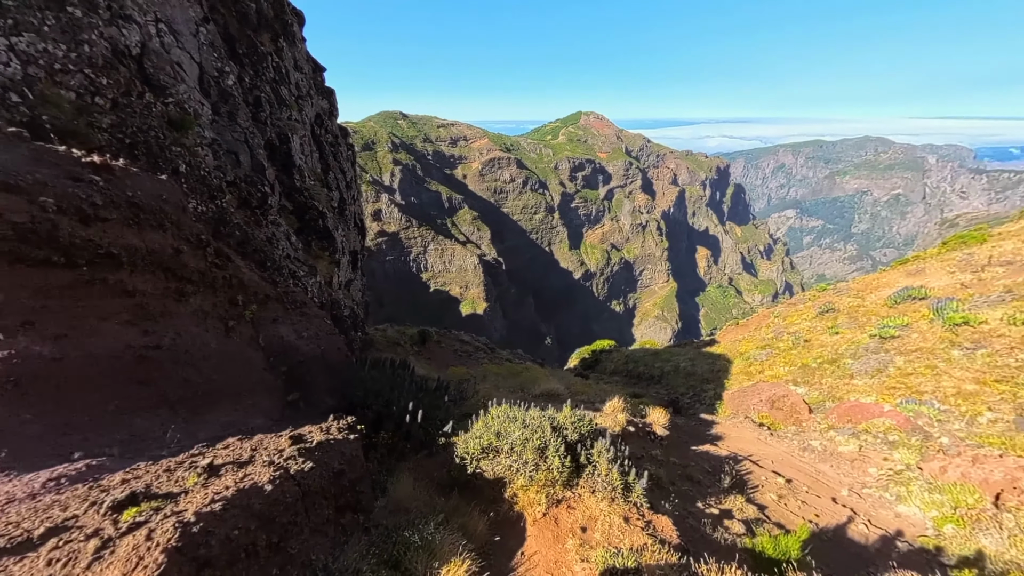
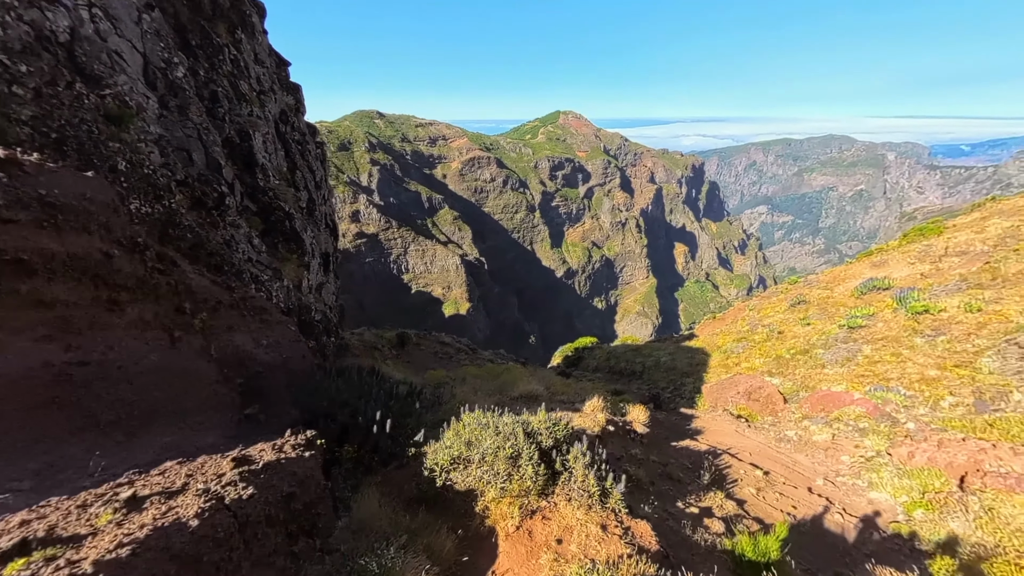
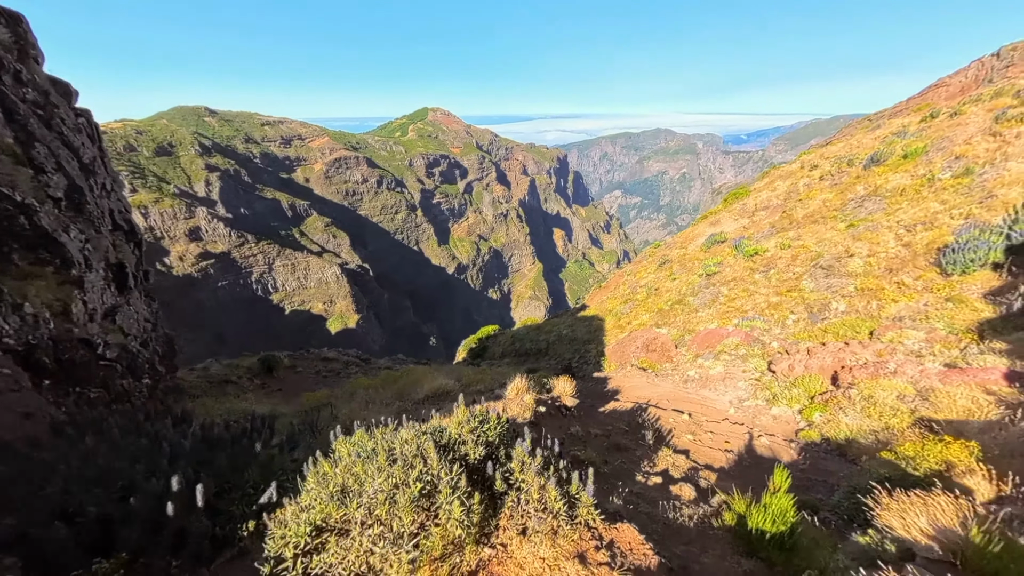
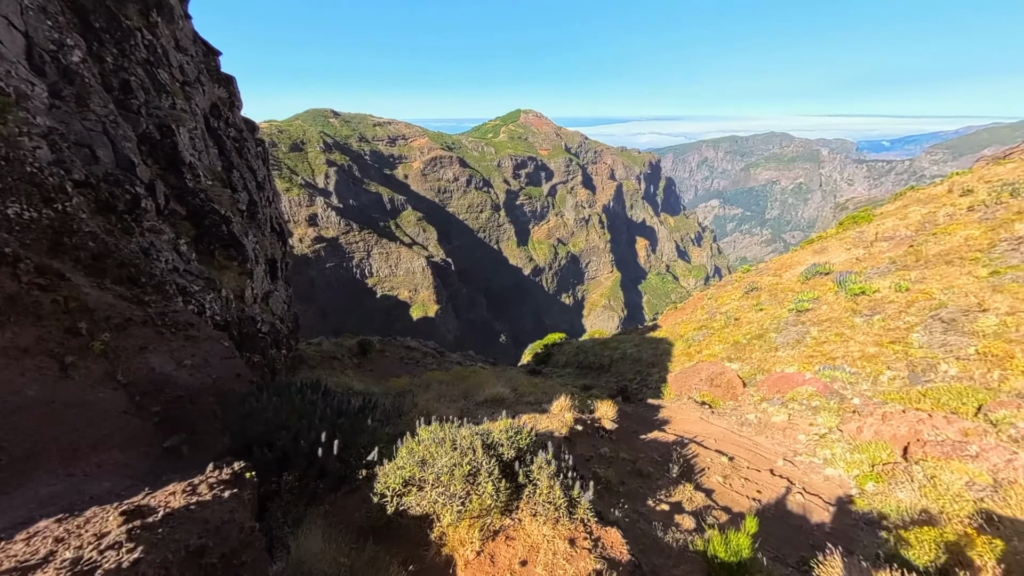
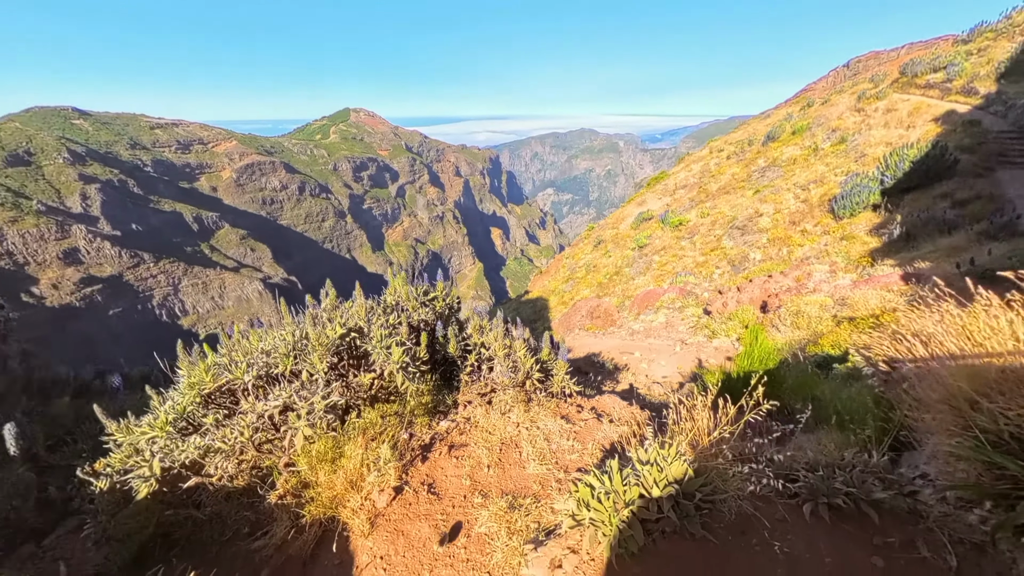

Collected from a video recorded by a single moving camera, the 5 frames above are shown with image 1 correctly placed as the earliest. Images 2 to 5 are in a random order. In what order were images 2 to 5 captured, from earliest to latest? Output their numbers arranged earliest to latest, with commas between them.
2, 4, 3, 5
